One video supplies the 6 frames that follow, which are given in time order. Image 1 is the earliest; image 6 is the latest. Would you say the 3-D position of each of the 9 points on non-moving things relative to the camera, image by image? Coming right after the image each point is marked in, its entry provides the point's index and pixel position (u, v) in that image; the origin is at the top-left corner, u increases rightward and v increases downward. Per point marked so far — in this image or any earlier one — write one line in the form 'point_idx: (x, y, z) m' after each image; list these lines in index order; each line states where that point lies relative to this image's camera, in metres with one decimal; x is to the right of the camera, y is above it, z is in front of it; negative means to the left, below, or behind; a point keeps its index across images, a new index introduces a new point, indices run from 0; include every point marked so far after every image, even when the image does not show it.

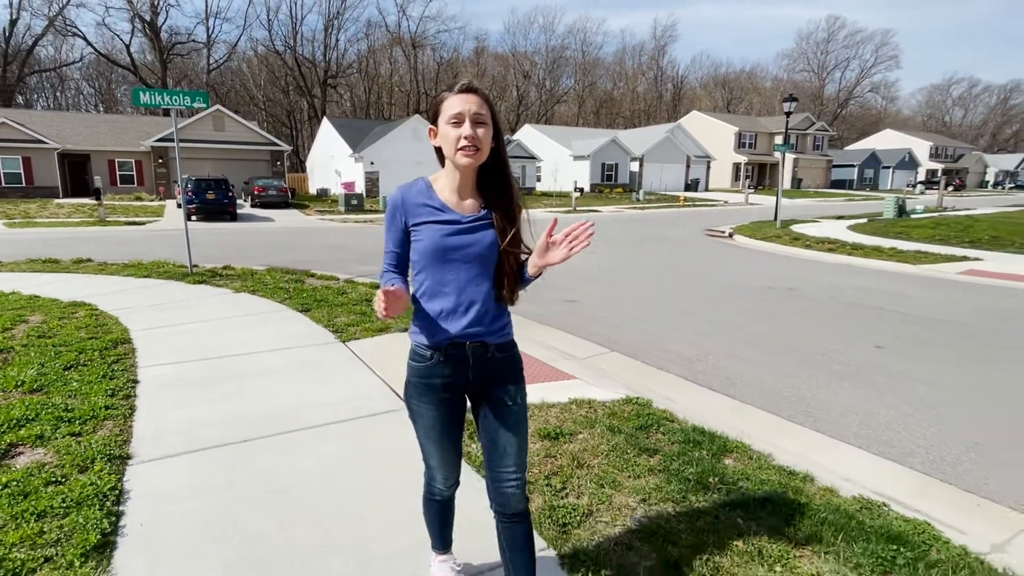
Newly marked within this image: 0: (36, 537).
0: (-1.9, -1.0, +2.3) m
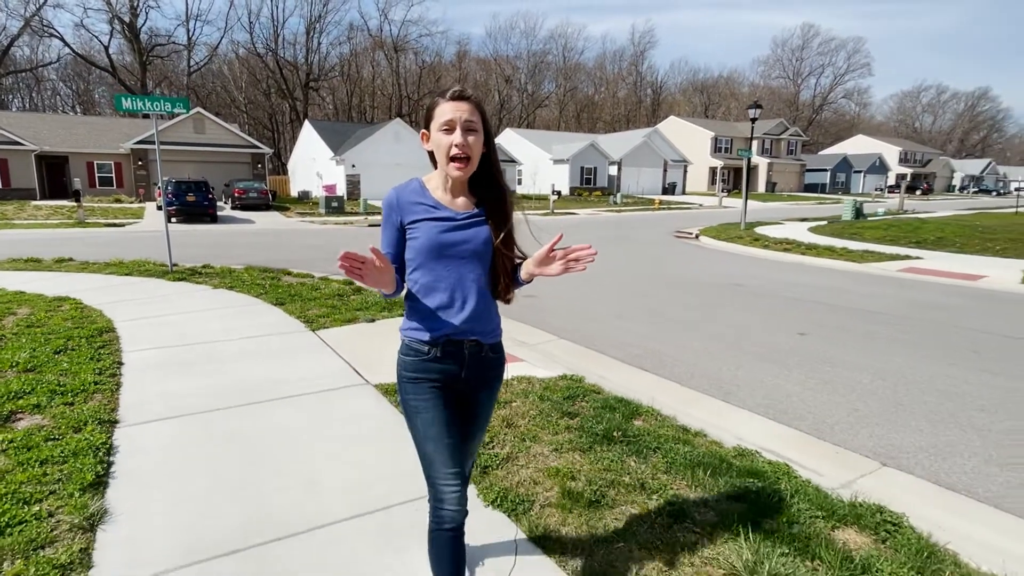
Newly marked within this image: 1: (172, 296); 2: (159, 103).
0: (-2.3, -0.9, +2.8) m
1: (-4.4, -0.1, +7.3) m
2: (-5.9, +3.1, +9.4) m
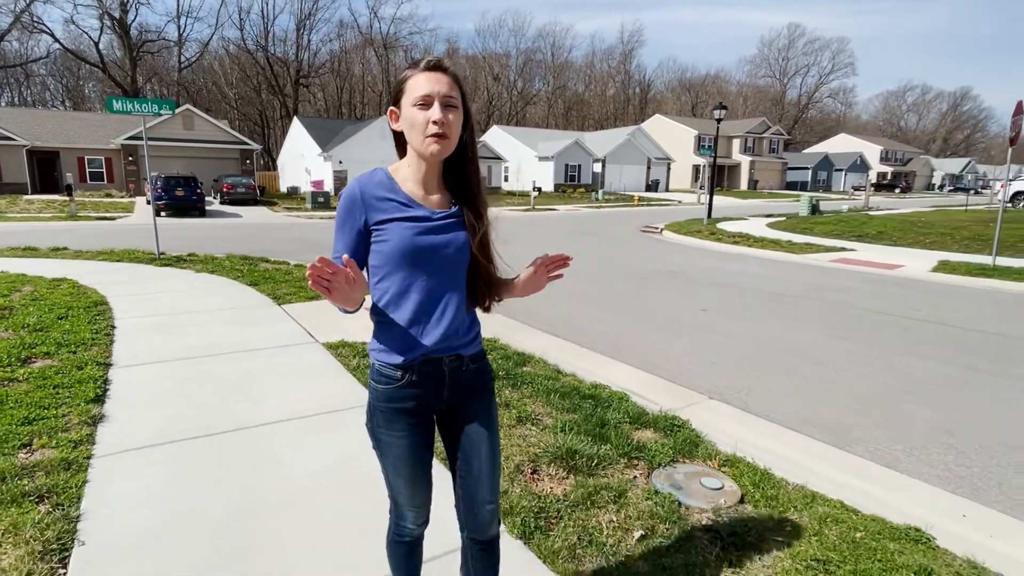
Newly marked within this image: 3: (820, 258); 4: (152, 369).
0: (-3.0, -0.7, +3.7) m
1: (-5.2, +0.2, +8.3) m
2: (-6.6, +3.3, +10.3) m
3: (+7.2, +0.7, +13.1) m
4: (-2.8, -0.6, +4.4) m
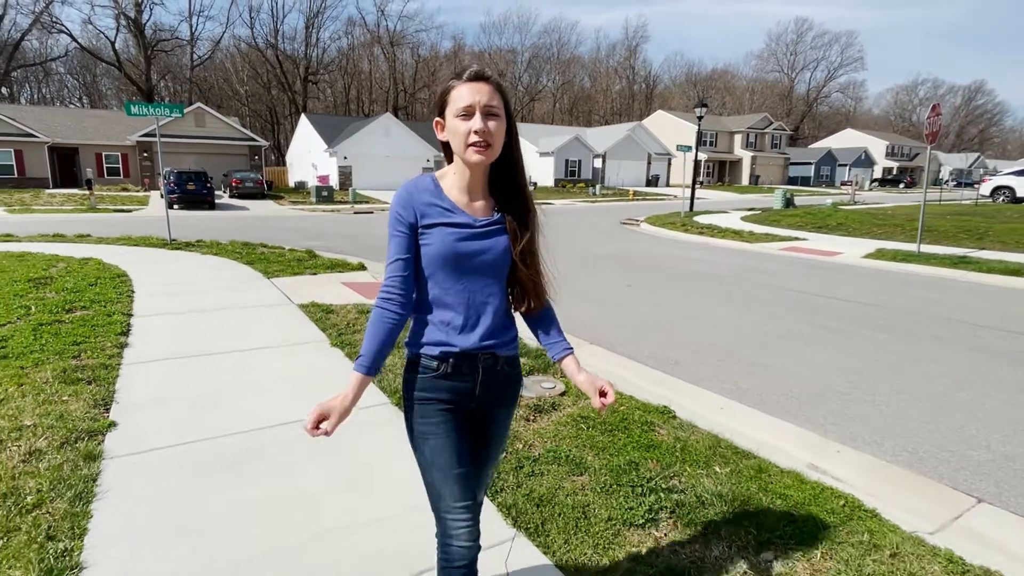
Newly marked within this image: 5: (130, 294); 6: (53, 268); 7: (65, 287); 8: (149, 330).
0: (-3.8, -0.4, +5.1) m
1: (-5.8, +0.5, +9.7) m
2: (-7.3, +3.7, +11.6) m
3: (+6.6, +1.0, +14.2) m
4: (-3.5, -0.3, +5.7) m
5: (-4.5, -0.1, +6.6) m
6: (-6.6, +0.3, +8.1) m
7: (-5.3, 0.0, +6.7) m
8: (-3.4, -0.4, +5.3) m
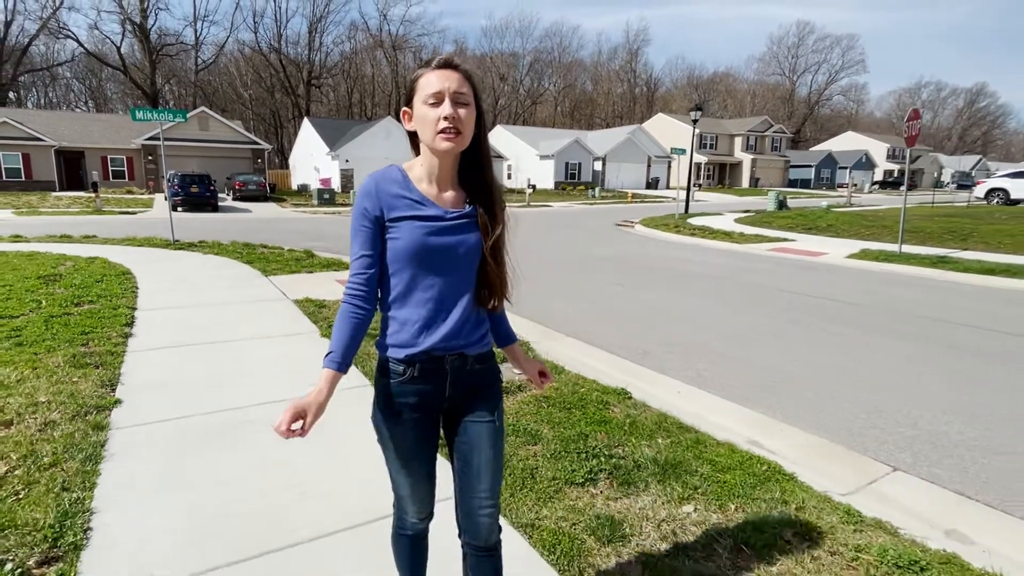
0: (-4.0, -0.3, +5.4) m
1: (-6.0, +0.5, +10.0) m
2: (-7.4, +3.7, +12.0) m
3: (+6.4, +1.1, +14.5) m
4: (-3.7, -0.3, +6.1) m
5: (-4.7, 0.0, +7.0) m
6: (-6.8, +0.3, +8.5) m
7: (-5.5, +0.1, +7.1) m
8: (-3.6, -0.4, +5.7) m
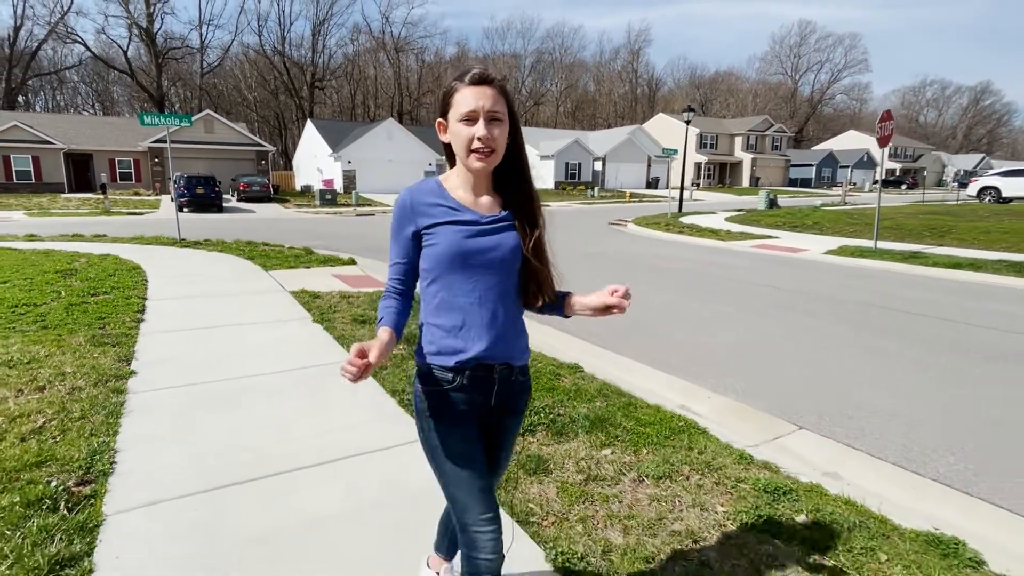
0: (-4.2, -0.2, +6.0) m
1: (-6.3, +0.6, +10.6) m
2: (-7.7, +3.8, +12.7) m
3: (+6.2, +1.2, +15.0) m
4: (-4.0, -0.2, +6.7) m
5: (-4.9, +0.1, +7.6) m
6: (-7.0, +0.4, +9.1) m
7: (-5.8, +0.1, +7.7) m
8: (-3.9, -0.3, +6.2) m
